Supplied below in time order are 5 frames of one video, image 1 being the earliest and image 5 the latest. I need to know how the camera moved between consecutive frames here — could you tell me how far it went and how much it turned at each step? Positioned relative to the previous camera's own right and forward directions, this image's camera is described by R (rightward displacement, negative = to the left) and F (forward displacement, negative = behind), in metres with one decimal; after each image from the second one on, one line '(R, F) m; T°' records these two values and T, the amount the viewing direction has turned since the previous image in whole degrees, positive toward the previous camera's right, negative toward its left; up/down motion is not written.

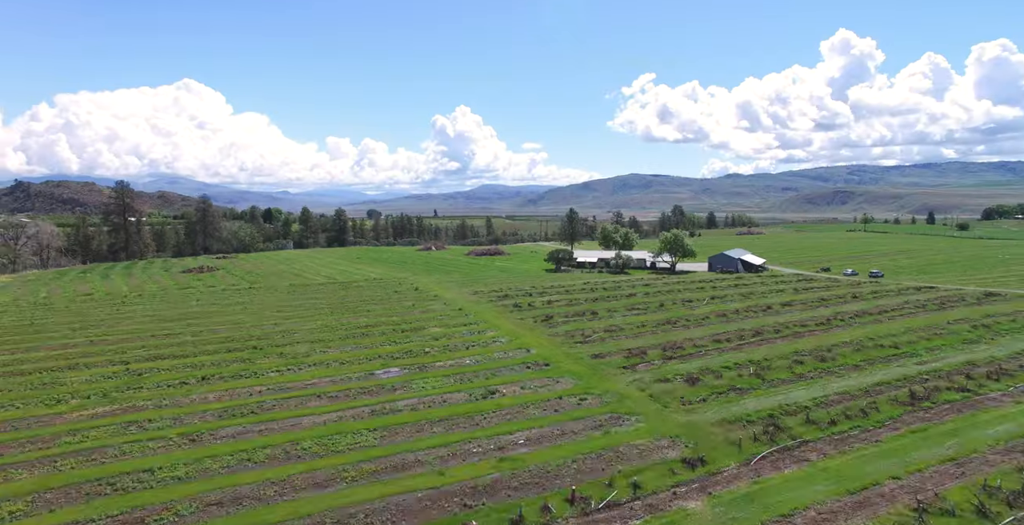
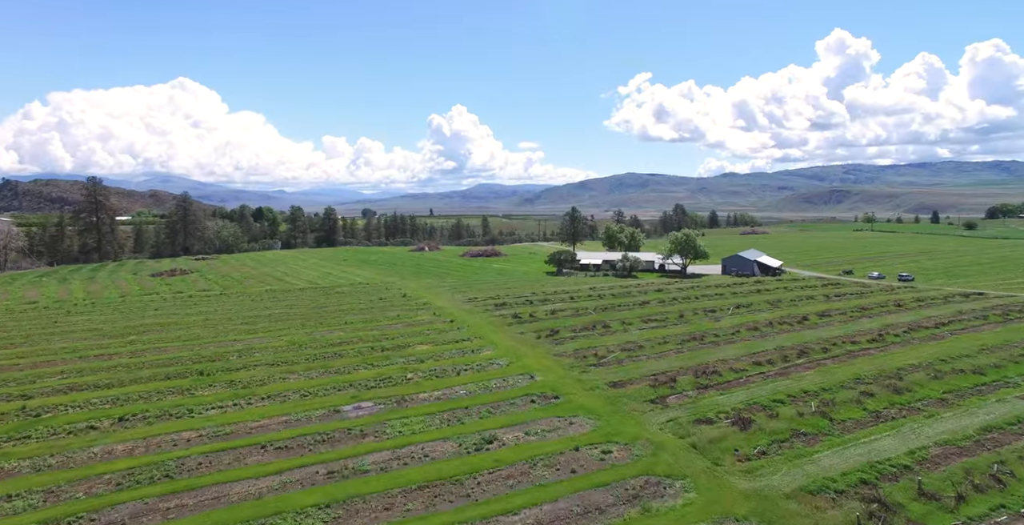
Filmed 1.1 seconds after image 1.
(-0.3, +8.7) m; 0°
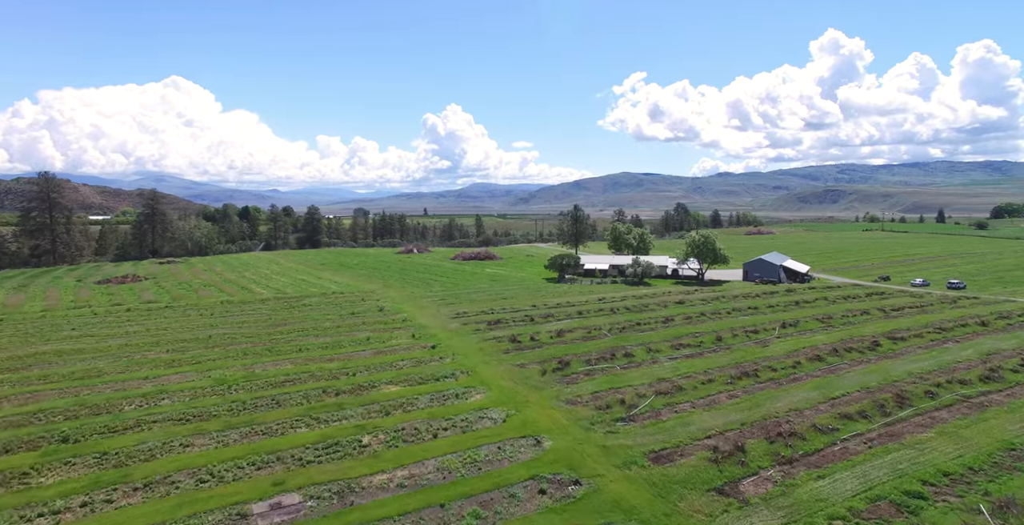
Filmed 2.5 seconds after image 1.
(-0.2, +12.4) m; 0°
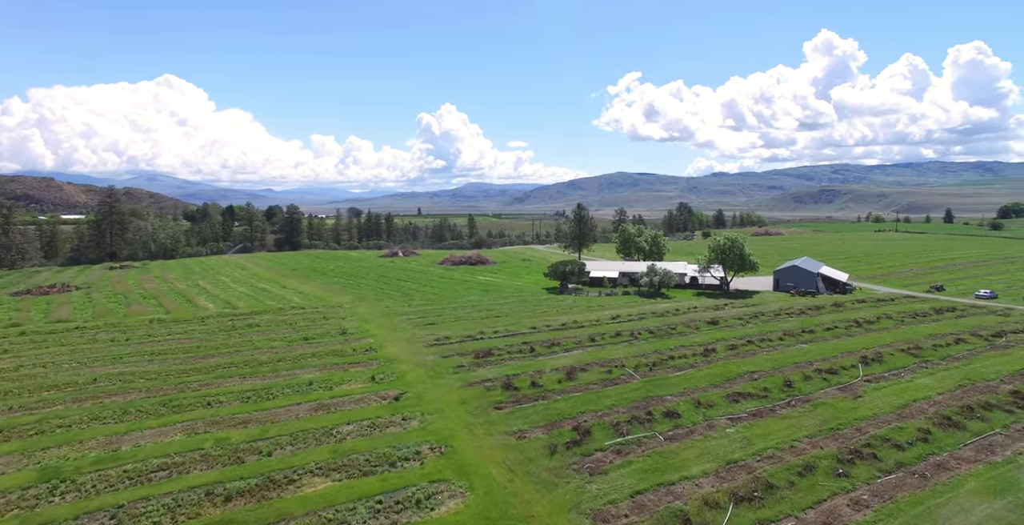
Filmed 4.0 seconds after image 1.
(0.0, +14.1) m; 0°
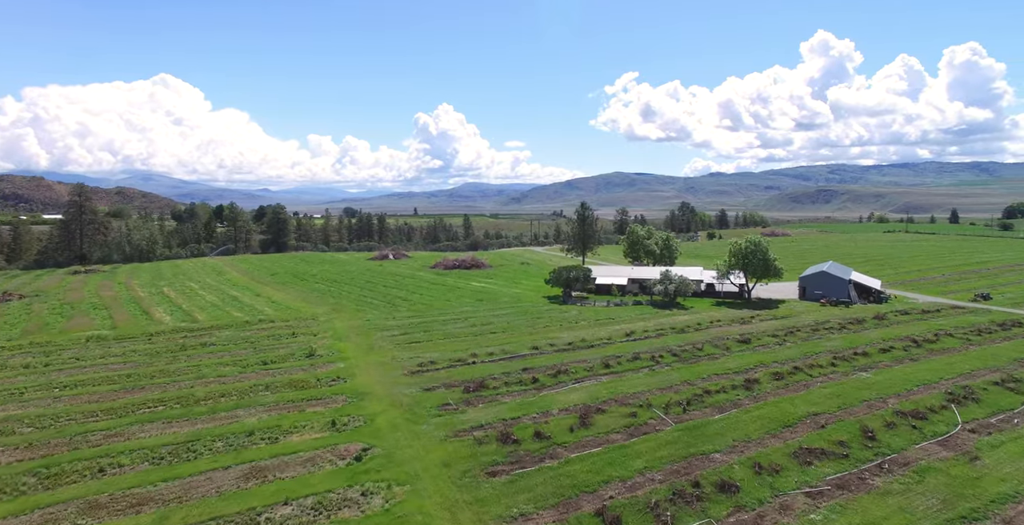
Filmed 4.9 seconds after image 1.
(-0.1, +9.0) m; 0°
